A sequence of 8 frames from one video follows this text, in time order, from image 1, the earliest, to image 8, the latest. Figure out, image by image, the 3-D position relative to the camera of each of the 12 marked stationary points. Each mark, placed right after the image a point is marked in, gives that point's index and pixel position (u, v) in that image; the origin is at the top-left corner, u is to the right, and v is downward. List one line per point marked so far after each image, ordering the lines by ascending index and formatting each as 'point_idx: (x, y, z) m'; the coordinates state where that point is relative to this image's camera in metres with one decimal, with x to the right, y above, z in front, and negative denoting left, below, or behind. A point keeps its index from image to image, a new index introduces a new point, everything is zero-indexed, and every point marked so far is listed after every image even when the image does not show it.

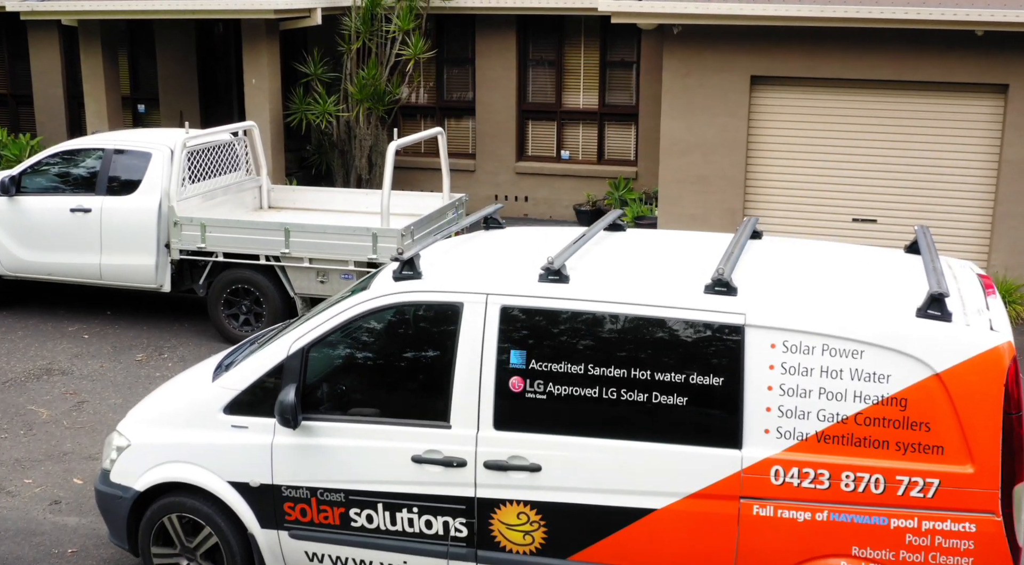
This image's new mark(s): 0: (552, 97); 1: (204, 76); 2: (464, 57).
0: (+0.6, +2.8, +16.9) m
1: (-5.0, +3.3, +18.4) m
2: (-0.7, +3.4, +17.1) m
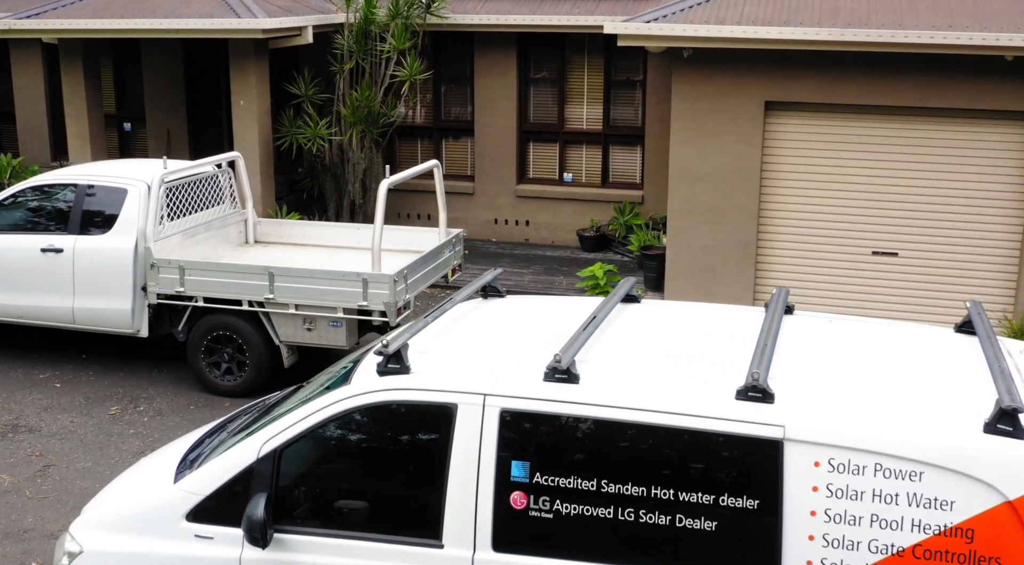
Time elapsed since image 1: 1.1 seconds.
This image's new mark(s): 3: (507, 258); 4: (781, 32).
0: (+0.6, +2.4, +16.2) m
1: (-5.0, +2.9, +17.7) m
2: (-0.7, +3.0, +16.4) m
3: (-0.1, +0.3, +15.6) m
4: (+2.7, +2.5, +11.5) m
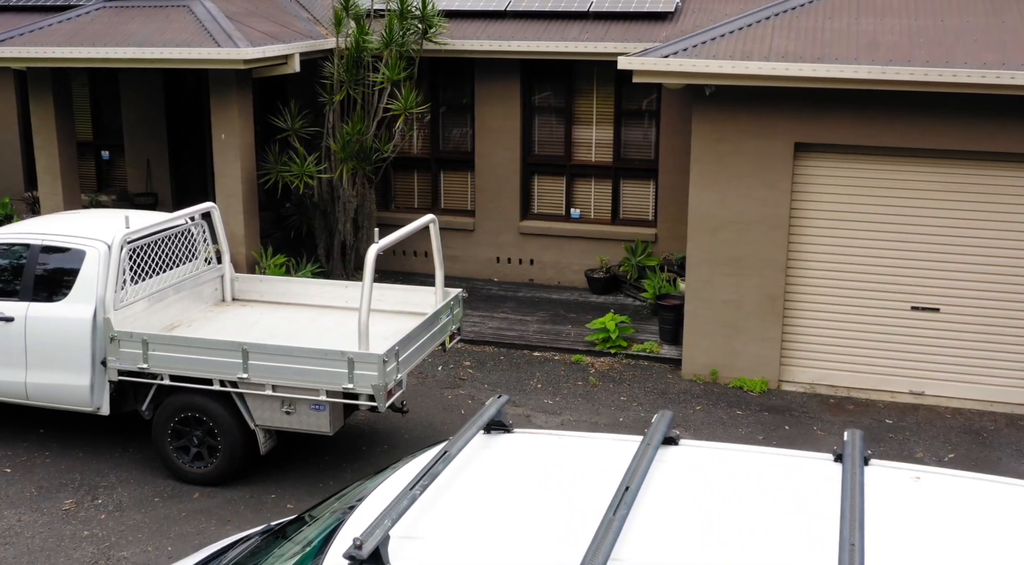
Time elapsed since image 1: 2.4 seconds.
0: (+0.7, +1.8, +15.1) m
1: (-4.9, +2.4, +16.6) m
2: (-0.7, +2.4, +15.3) m
3: (0.0, -0.2, +14.5) m
4: (+2.8, +2.0, +10.4) m
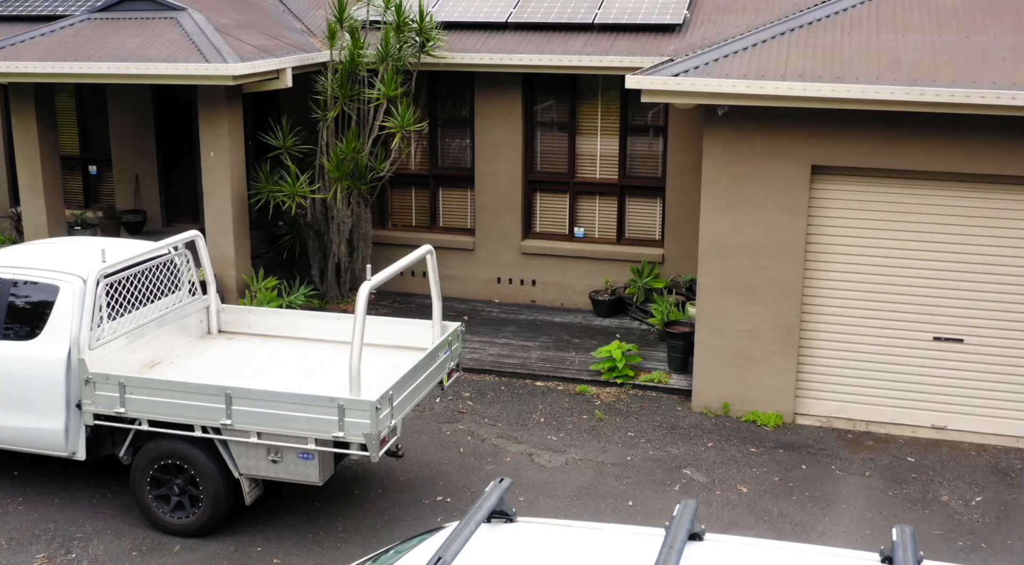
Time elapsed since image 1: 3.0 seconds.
0: (+0.7, +1.5, +14.5) m
1: (-4.9, +2.1, +16.0) m
2: (-0.6, +2.1, +14.7) m
3: (0.0, -0.5, +13.9) m
4: (+2.8, +1.7, +9.9) m
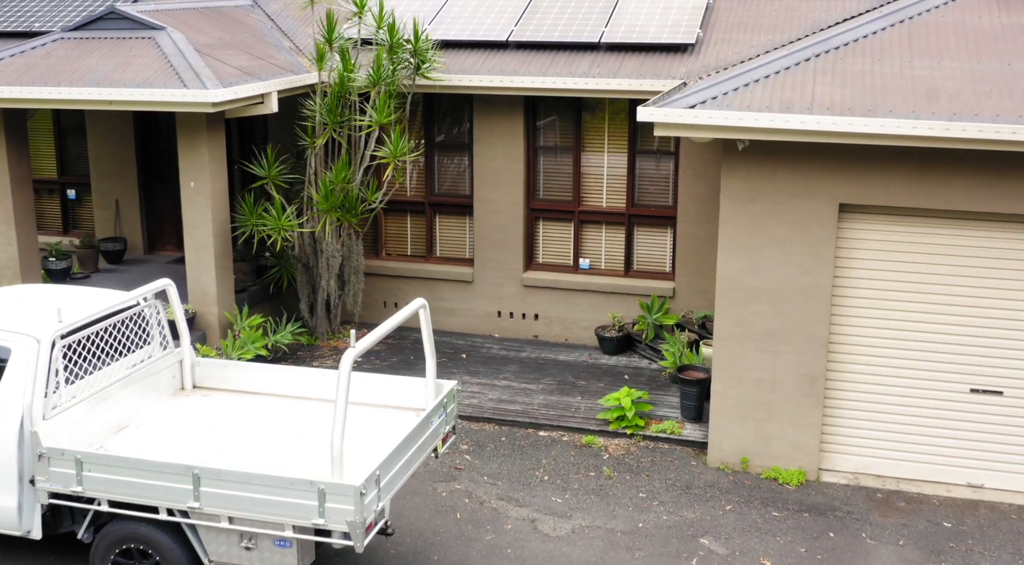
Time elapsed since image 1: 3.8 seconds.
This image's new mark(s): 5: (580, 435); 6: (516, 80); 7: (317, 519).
0: (+0.7, +1.1, +13.7) m
1: (-4.9, +1.7, +15.1) m
2: (-0.6, +1.7, +13.9) m
3: (0.0, -0.9, +13.1) m
4: (+2.8, +1.3, +9.0) m
5: (+0.7, -1.5, +11.2) m
6: (0.0, +2.3, +12.6) m
7: (-1.2, -1.5, +7.0) m
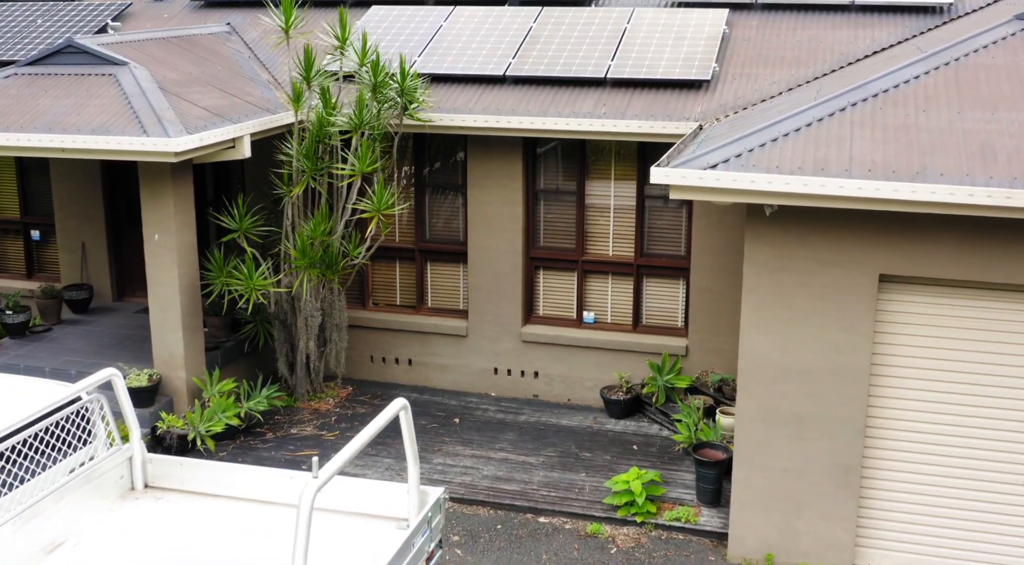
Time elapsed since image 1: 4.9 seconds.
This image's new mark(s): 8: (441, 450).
0: (+0.7, +0.5, +12.5) m
1: (-4.9, +1.0, +14.0) m
2: (-0.7, +1.1, +12.7) m
3: (0.0, -1.6, +11.9) m
4: (+2.8, +0.6, +7.8) m
5: (+0.6, -2.1, +10.0) m
6: (0.0, +1.6, +11.5) m
7: (-1.2, -2.1, +5.8) m
8: (-0.7, -1.7, +11.4) m
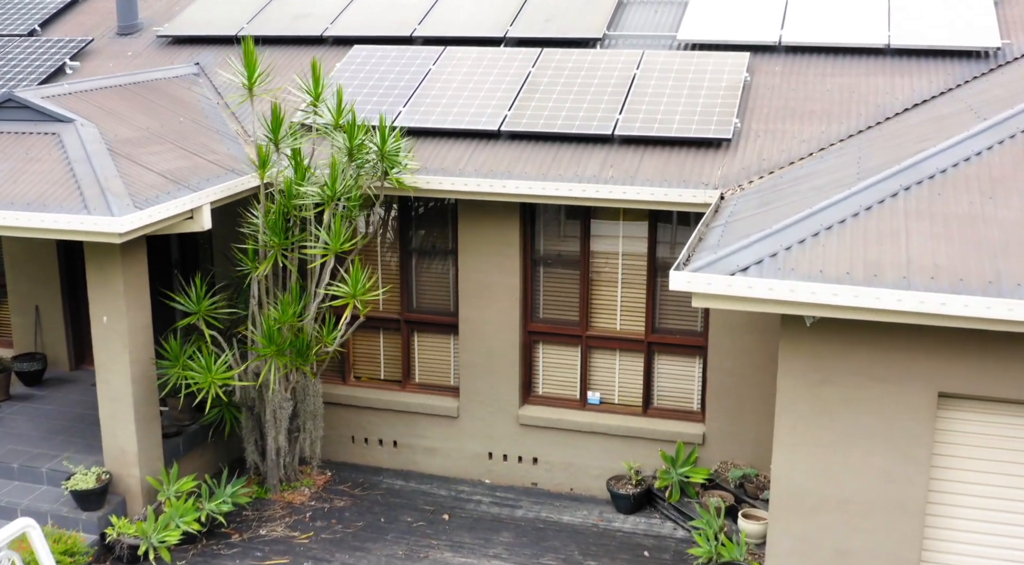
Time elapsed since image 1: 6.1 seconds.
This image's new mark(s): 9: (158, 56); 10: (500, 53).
0: (+0.6, -0.3, +11.2) m
1: (-5.0, +0.3, +12.7) m
2: (-0.7, +0.4, +11.4) m
3: (-0.1, -2.3, +10.6) m
4: (+2.7, -0.1, +6.5) m
5: (+0.6, -2.9, +8.7) m
6: (0.0, +0.9, +10.2) m
7: (-1.3, -2.9, +4.5) m
8: (-0.7, -2.4, +10.1) m
9: (-4.2, +2.7, +13.5) m
10: (-0.1, +2.4, +12.0) m
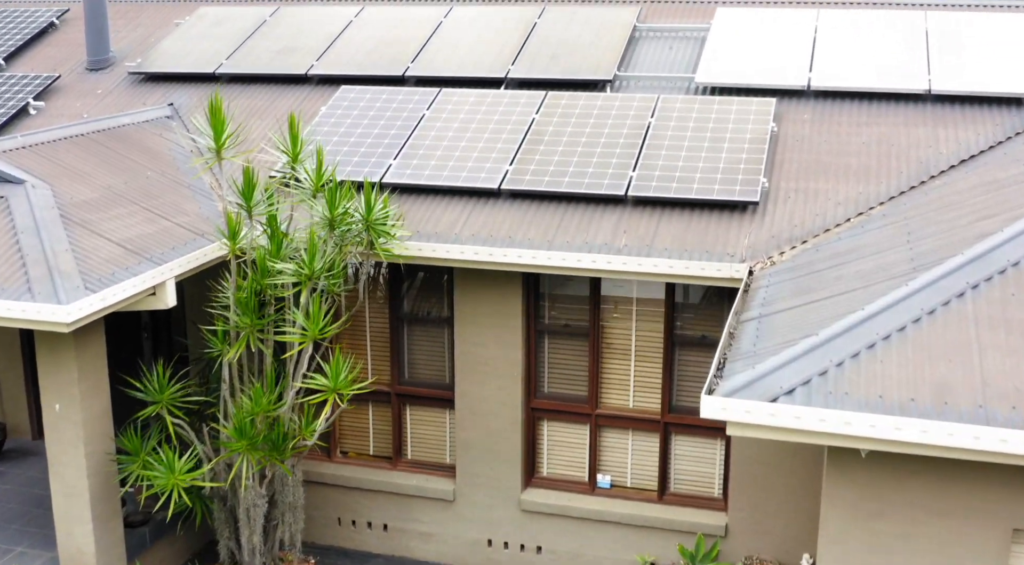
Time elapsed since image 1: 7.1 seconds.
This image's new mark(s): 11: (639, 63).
0: (+0.6, -0.9, +10.1) m
1: (-4.9, -0.4, +11.6) m
2: (-0.7, -0.3, +10.3) m
3: (0.0, -3.0, +9.5) m
4: (+2.7, -0.8, +5.4) m
5: (+0.6, -3.5, +7.7) m
6: (0.0, +0.2, +9.1) m
7: (-1.3, -3.5, +3.5) m
8: (-0.7, -3.1, +9.0) m
9: (-4.2, +2.0, +12.4) m
10: (-0.1, +1.8, +10.9) m
11: (+1.3, +2.2, +11.6) m
